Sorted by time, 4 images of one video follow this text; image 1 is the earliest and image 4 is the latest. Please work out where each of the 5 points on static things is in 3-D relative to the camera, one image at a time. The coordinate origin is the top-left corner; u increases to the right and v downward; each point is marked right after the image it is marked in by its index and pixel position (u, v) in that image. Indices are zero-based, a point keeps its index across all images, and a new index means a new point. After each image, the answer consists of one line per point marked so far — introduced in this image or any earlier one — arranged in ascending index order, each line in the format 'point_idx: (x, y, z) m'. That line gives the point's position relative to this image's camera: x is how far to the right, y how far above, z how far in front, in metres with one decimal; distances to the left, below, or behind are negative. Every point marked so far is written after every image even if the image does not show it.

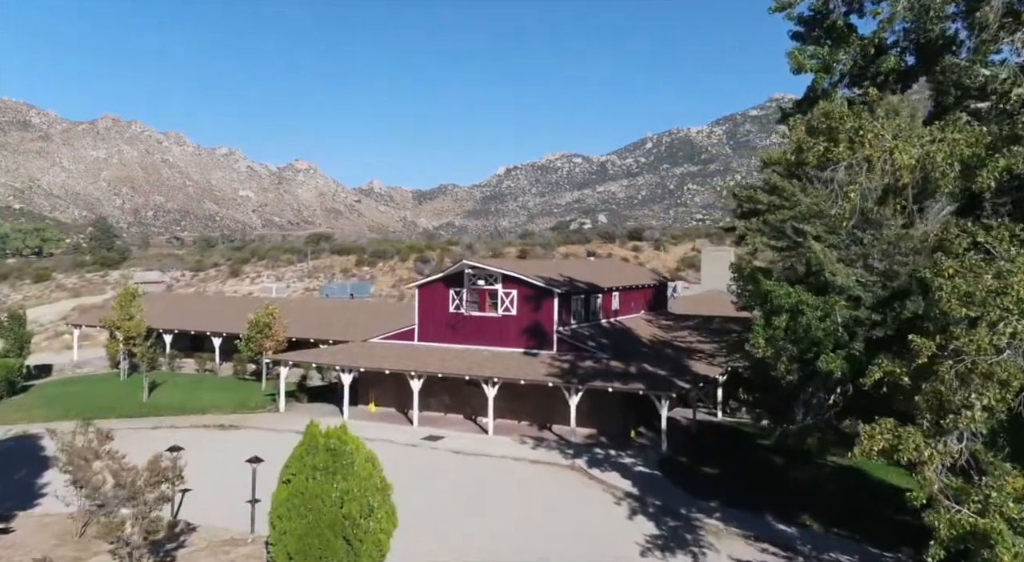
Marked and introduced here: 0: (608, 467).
0: (+2.1, -4.0, +18.8) m
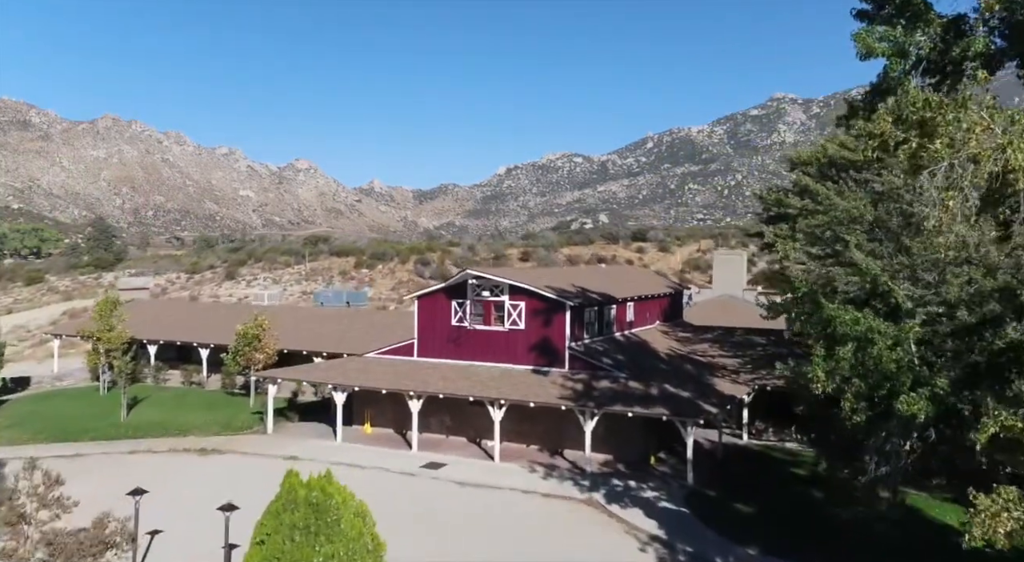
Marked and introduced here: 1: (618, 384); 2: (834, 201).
0: (+2.2, -4.3, +16.9) m
1: (+2.4, -2.3, +19.8) m
2: (+7.1, +1.8, +19.2) m
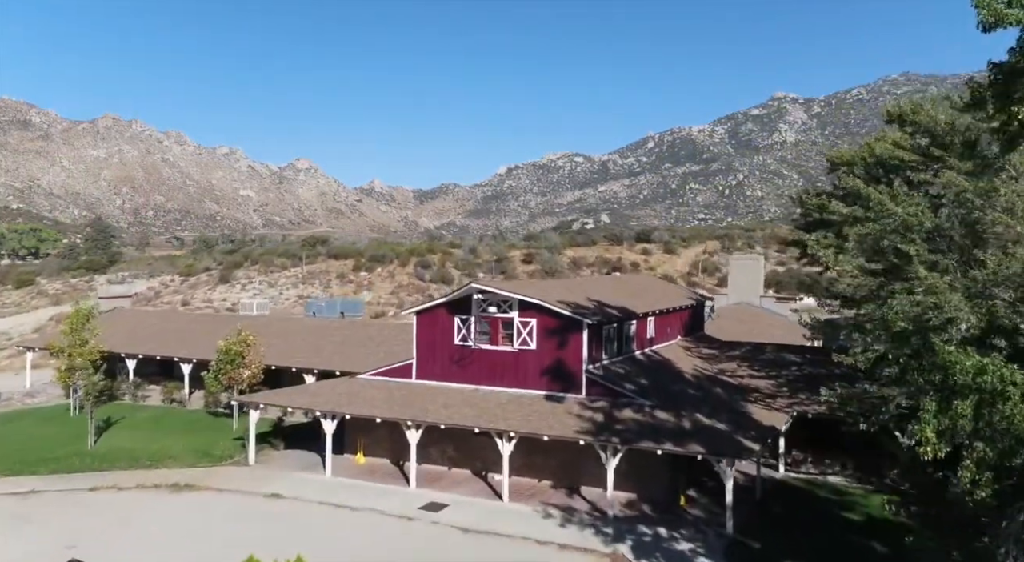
0: (+2.5, -4.6, +14.6) m
1: (+2.6, -2.7, +17.4) m
2: (+7.3, +1.4, +16.9) m
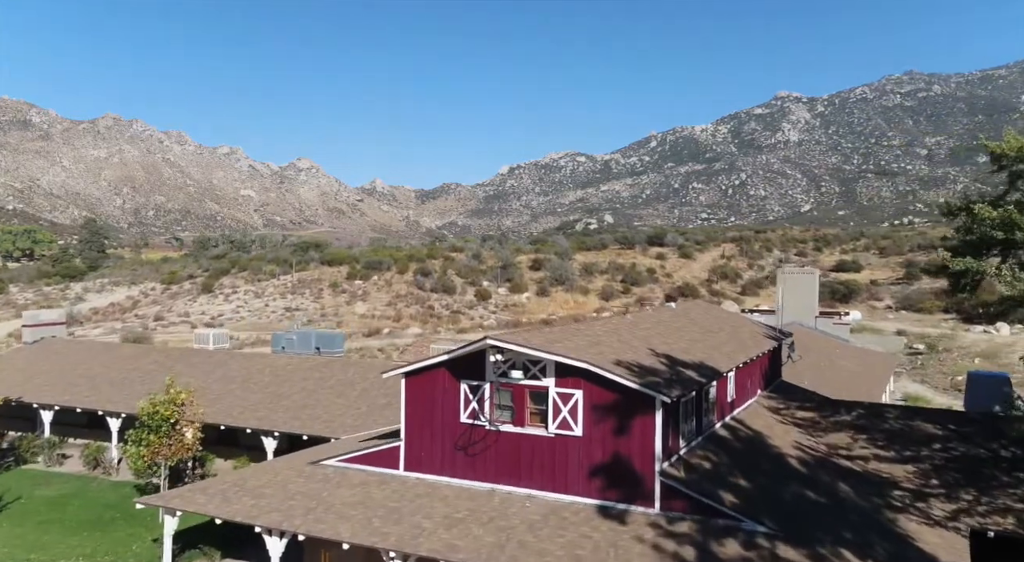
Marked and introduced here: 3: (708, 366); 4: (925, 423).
0: (+3.0, -5.4, +8.2) m
1: (+3.1, -3.4, +11.0) m
2: (+7.8, +0.7, +10.5) m
3: (+3.4, -1.5, +15.1) m
4: (+7.9, -2.7, +16.8) m
